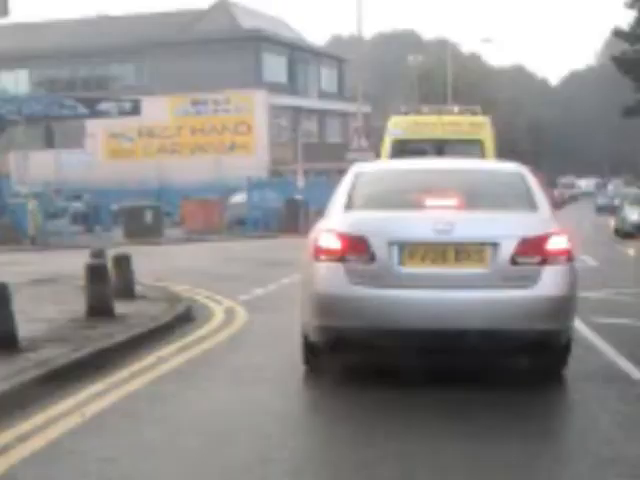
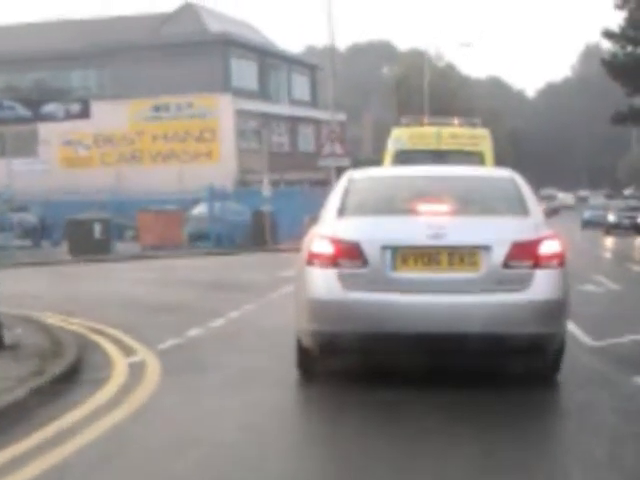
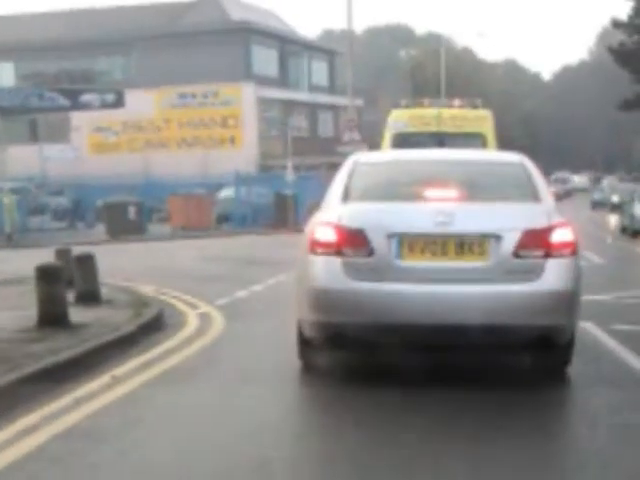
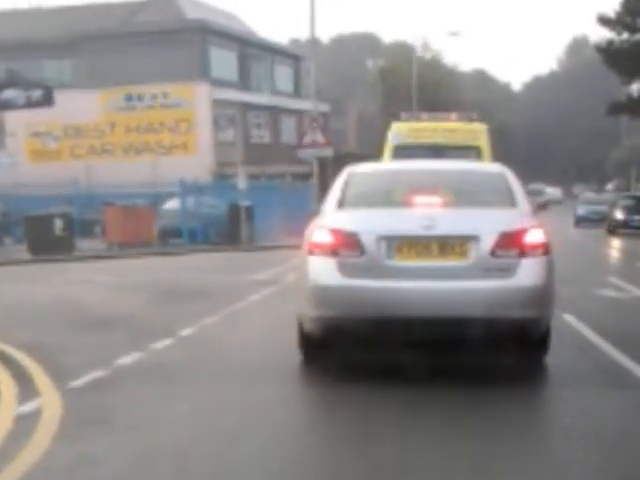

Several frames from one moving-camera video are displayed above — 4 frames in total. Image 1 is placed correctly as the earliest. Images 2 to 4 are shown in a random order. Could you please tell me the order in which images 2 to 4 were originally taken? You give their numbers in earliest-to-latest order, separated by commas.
3, 2, 4
